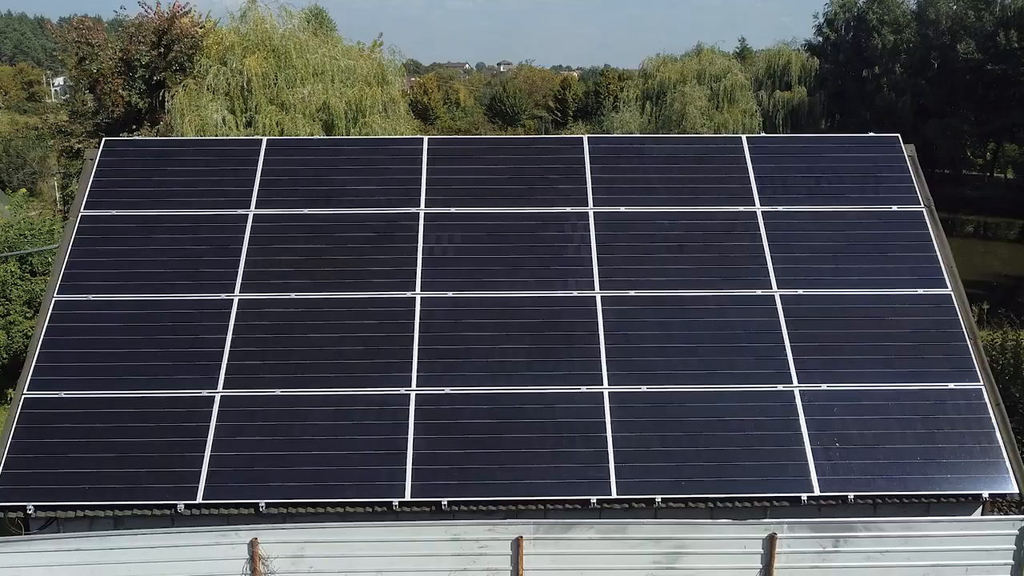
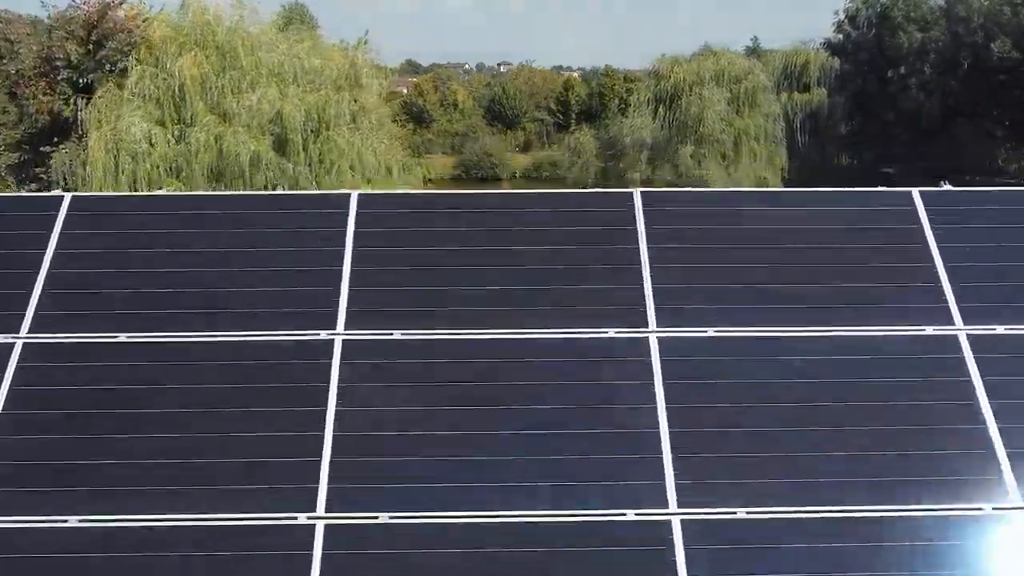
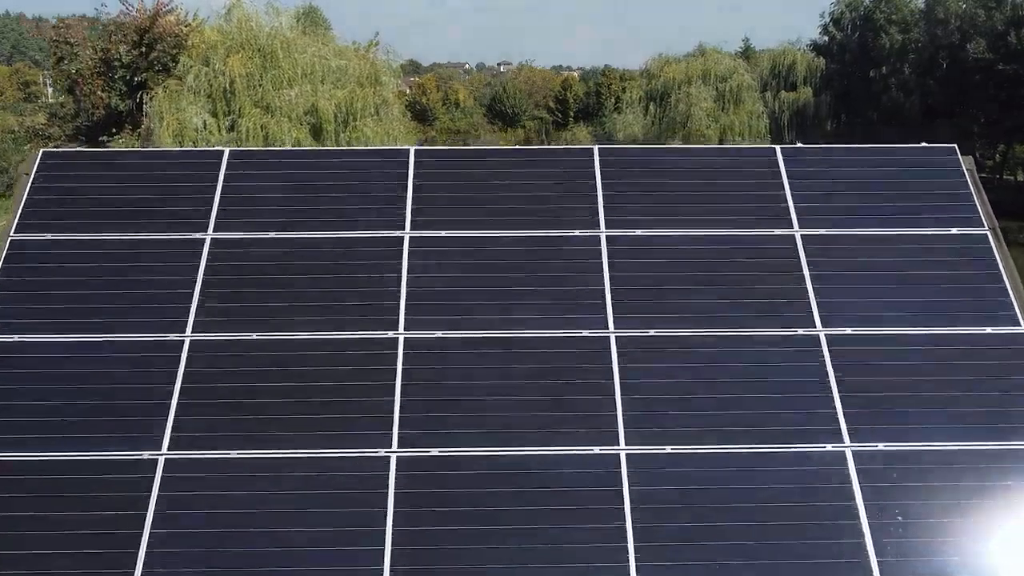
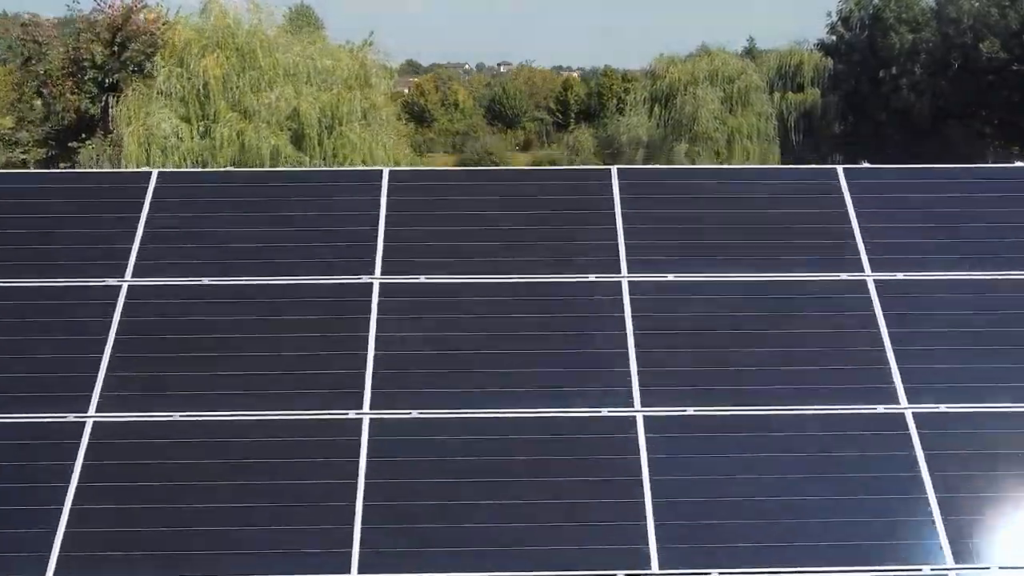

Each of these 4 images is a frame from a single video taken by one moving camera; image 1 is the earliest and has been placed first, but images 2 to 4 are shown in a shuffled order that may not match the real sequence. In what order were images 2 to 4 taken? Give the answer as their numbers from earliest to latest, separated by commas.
3, 4, 2
